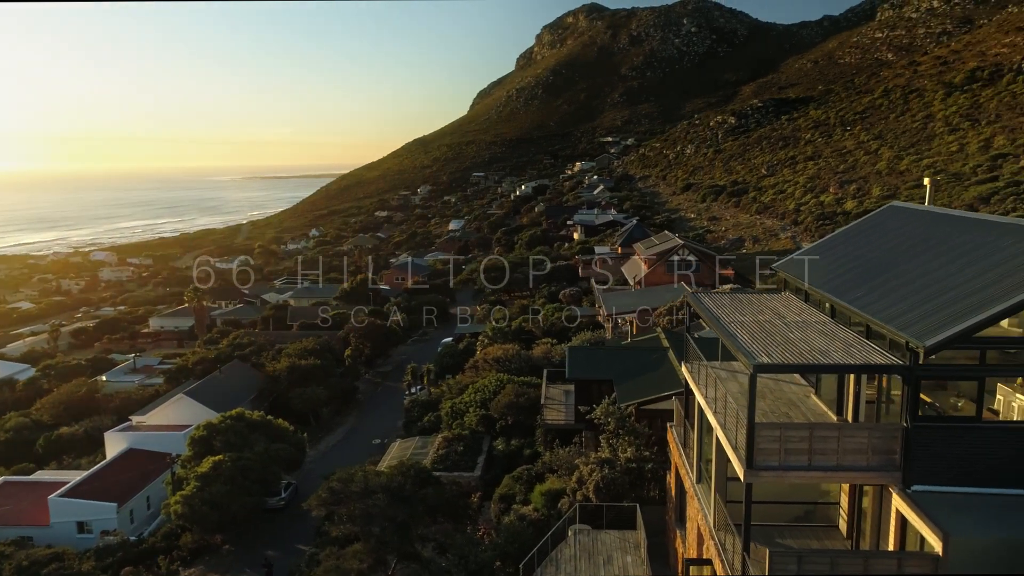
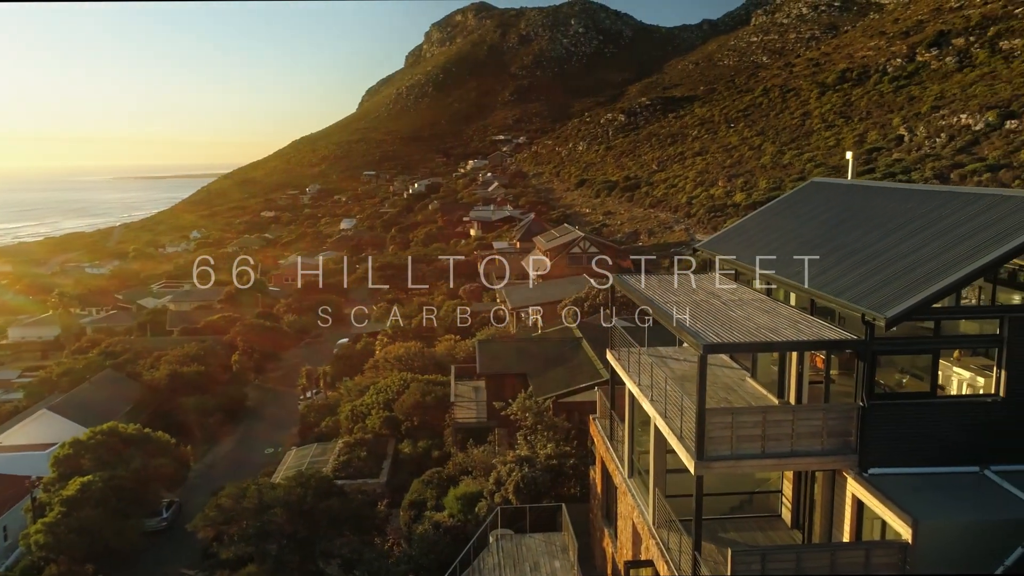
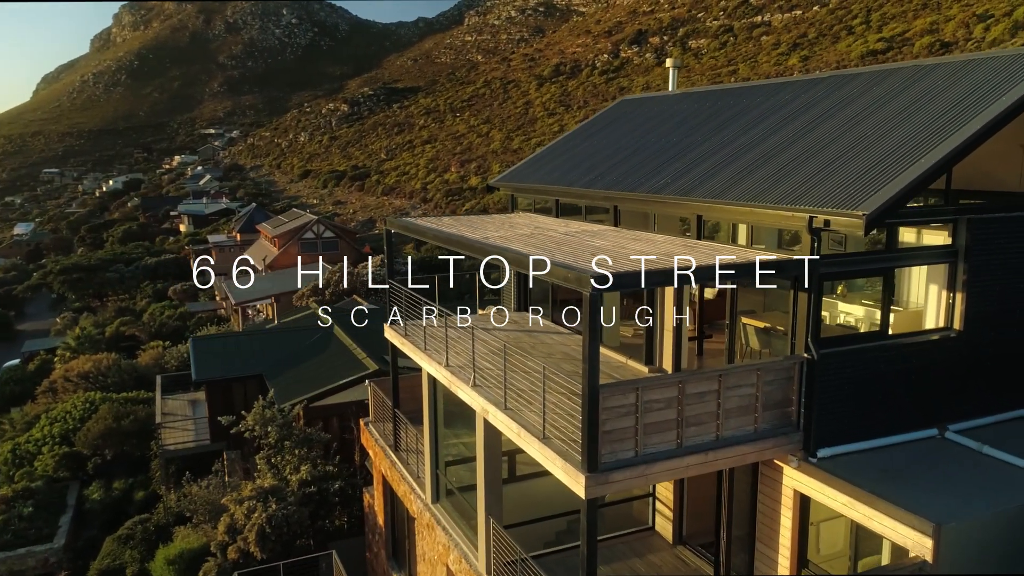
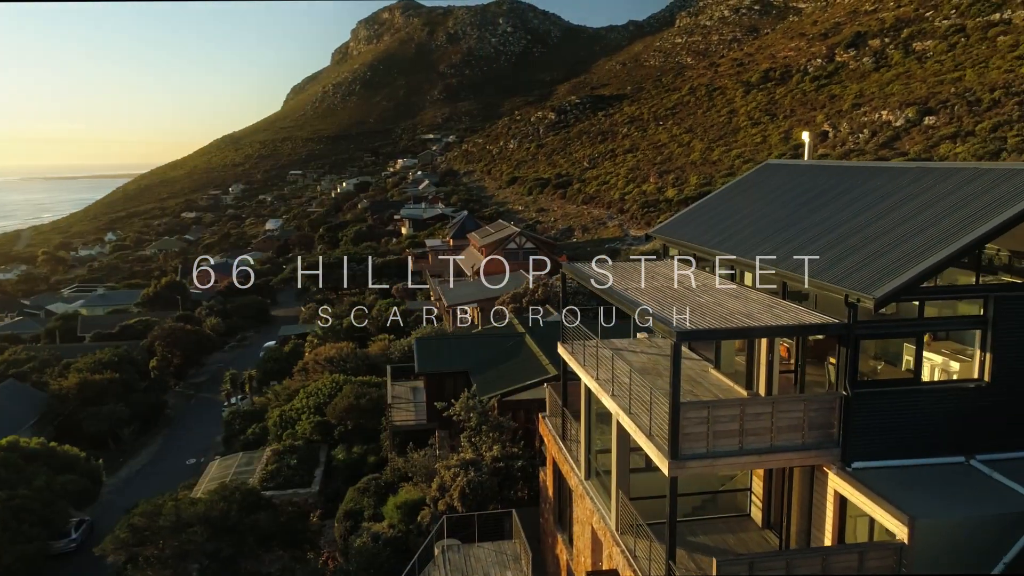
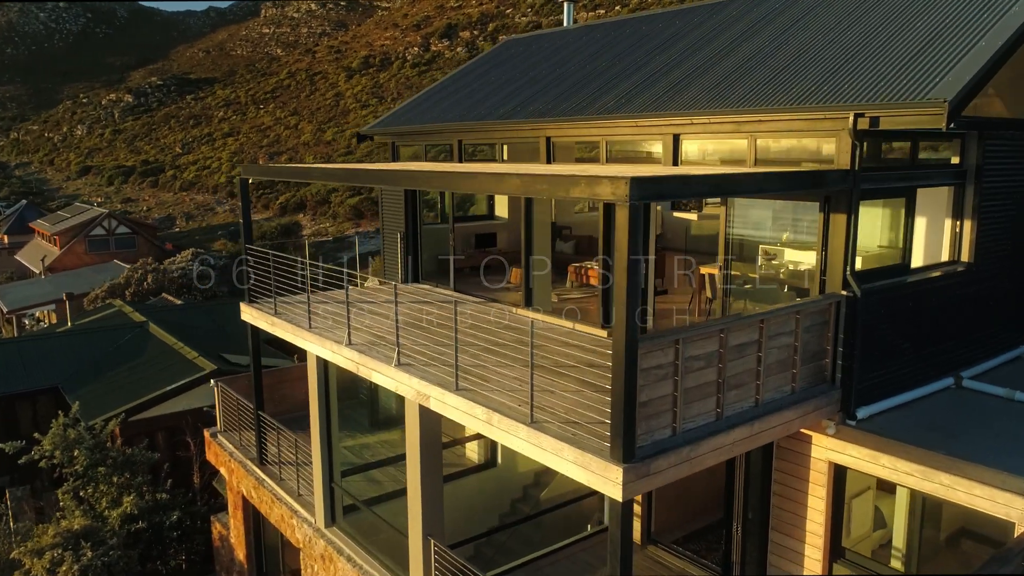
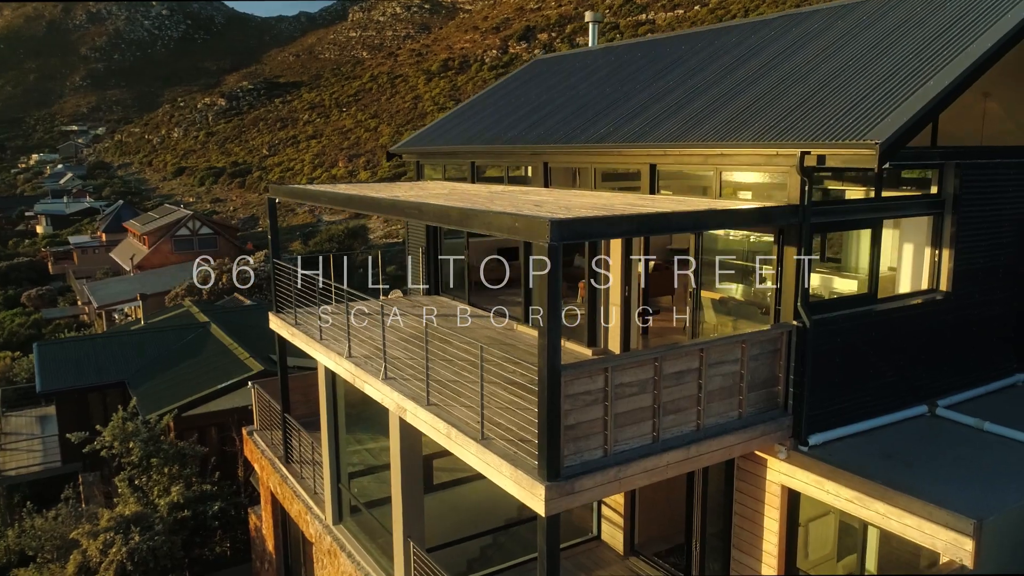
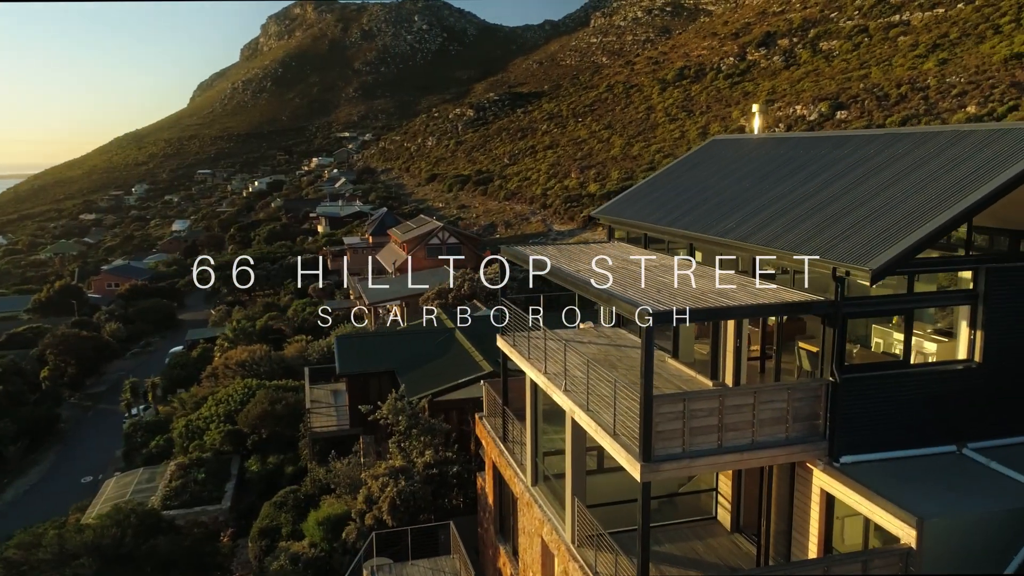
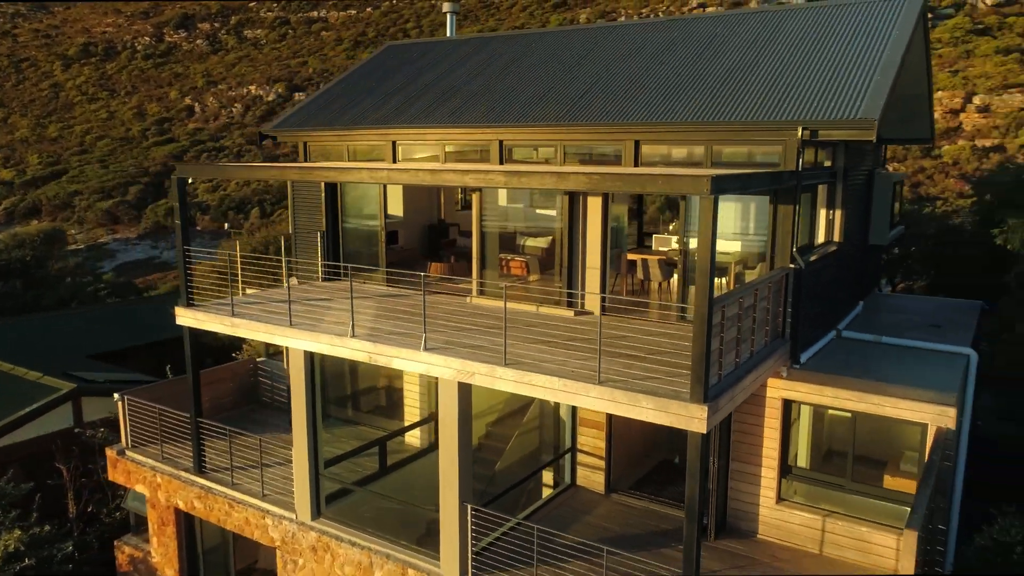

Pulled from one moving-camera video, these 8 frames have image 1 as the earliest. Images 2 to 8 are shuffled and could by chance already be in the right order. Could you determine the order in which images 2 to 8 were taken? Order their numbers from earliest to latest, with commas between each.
2, 4, 7, 3, 6, 5, 8
